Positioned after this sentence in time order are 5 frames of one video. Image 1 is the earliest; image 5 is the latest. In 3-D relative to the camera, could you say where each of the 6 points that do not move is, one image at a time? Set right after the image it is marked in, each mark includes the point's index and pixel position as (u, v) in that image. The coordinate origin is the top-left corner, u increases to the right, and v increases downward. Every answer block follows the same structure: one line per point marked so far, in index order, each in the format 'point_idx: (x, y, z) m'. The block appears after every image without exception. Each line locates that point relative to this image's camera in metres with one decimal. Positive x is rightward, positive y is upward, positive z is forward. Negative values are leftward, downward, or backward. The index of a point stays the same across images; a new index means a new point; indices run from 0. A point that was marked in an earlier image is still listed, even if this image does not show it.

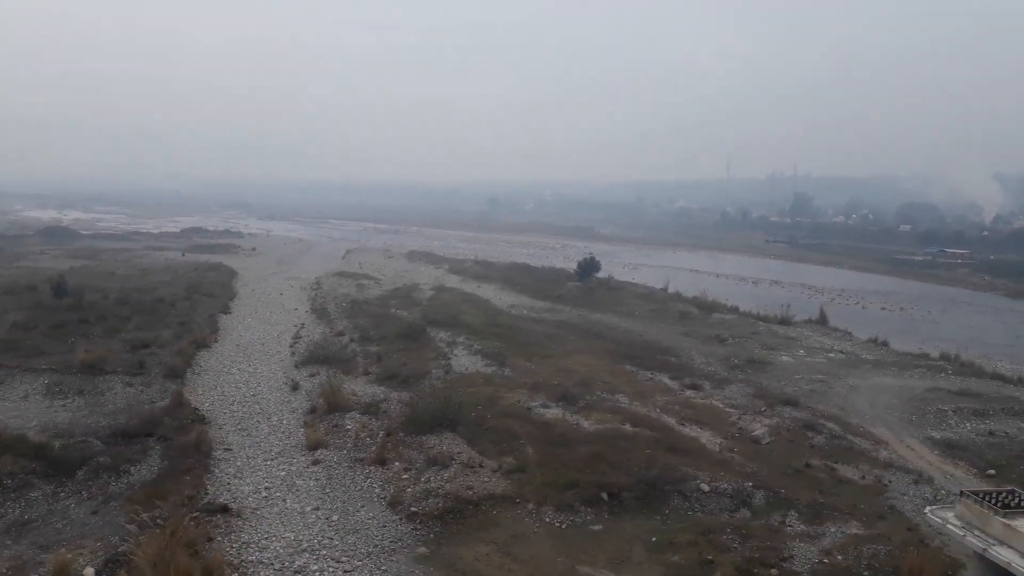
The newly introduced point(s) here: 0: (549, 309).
0: (+0.8, -0.5, +19.4) m
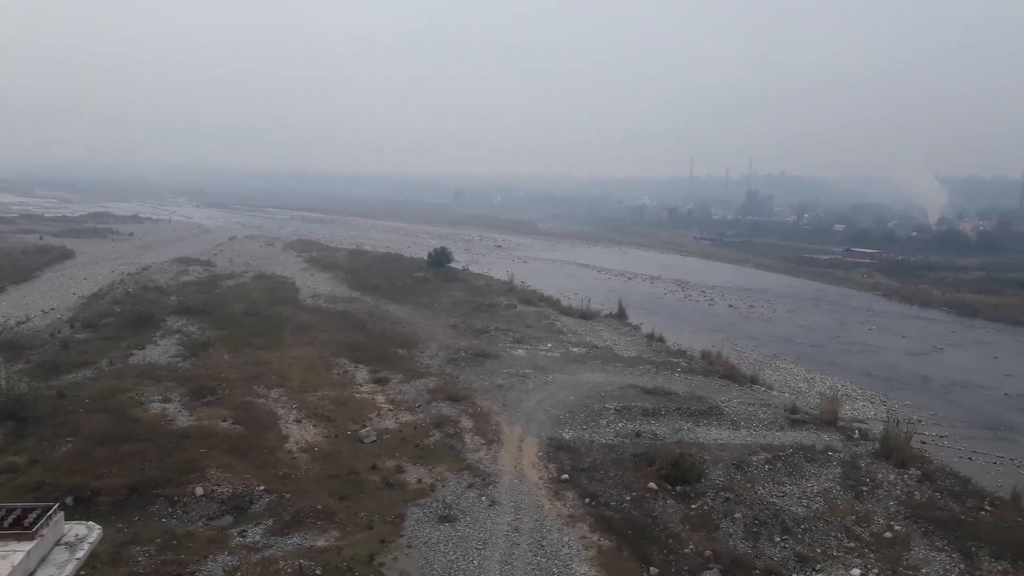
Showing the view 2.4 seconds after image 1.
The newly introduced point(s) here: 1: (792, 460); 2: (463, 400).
0: (-3.8, -0.2, +18.5) m
1: (+2.9, -1.8, +8.3) m
2: (-0.6, -1.4, +10.0) m
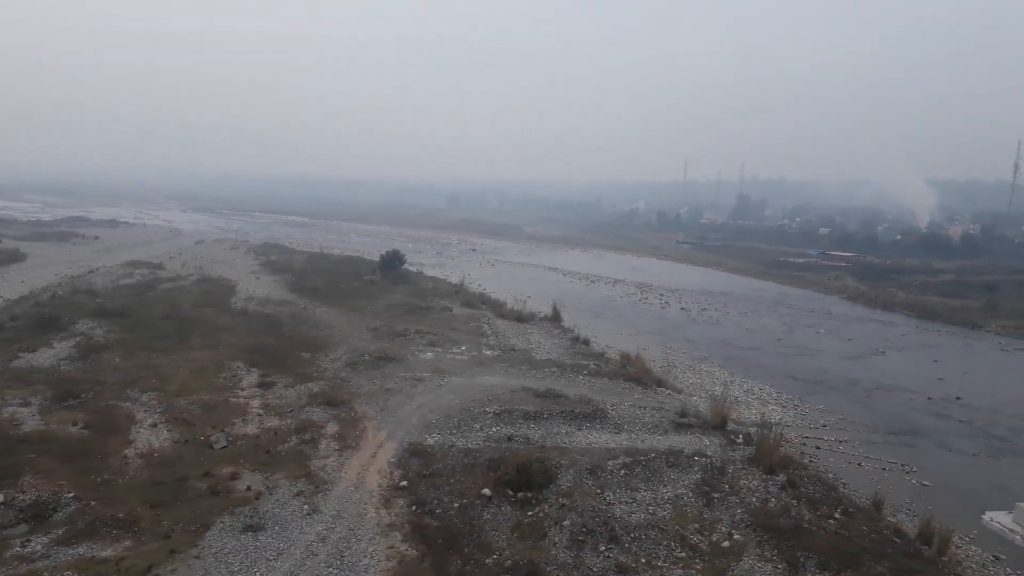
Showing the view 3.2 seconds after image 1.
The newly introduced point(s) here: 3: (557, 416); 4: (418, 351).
0: (-5.2, -0.3, +18.3) m
1: (+1.4, -1.8, +8.0) m
2: (-2.1, -1.4, +9.8) m
3: (+0.6, -1.6, +9.7) m
4: (-1.5, -1.0, +12.8) m
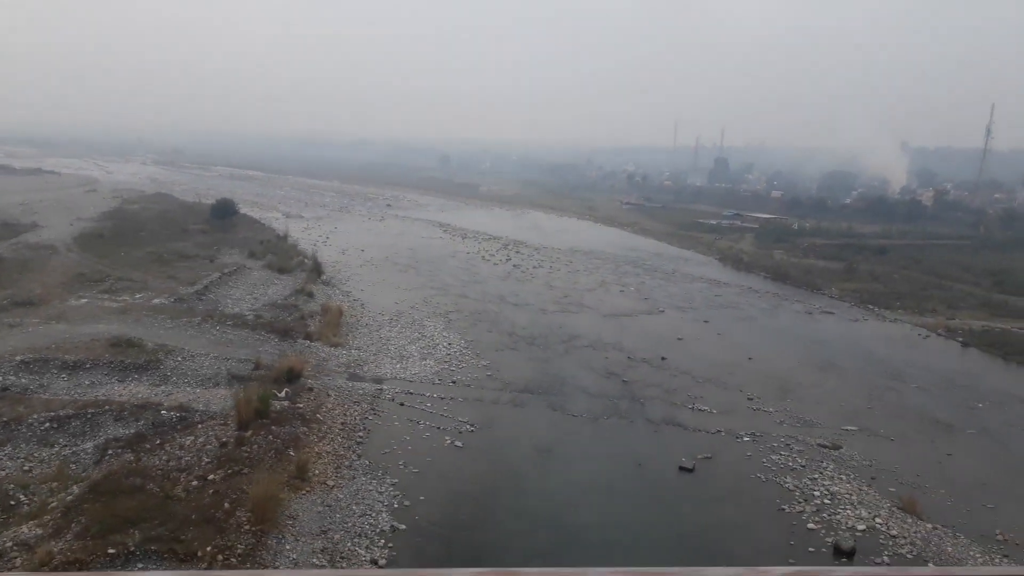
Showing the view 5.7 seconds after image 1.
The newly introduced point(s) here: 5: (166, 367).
0: (-10.2, +0.9, +17.6) m
1: (-3.7, -1.2, +7.3) m
2: (-7.2, -0.7, +9.1) m
3: (-4.5, -0.9, +9.0) m
4: (-6.5, -0.2, +12.1) m
5: (-3.9, -0.9, +9.1) m
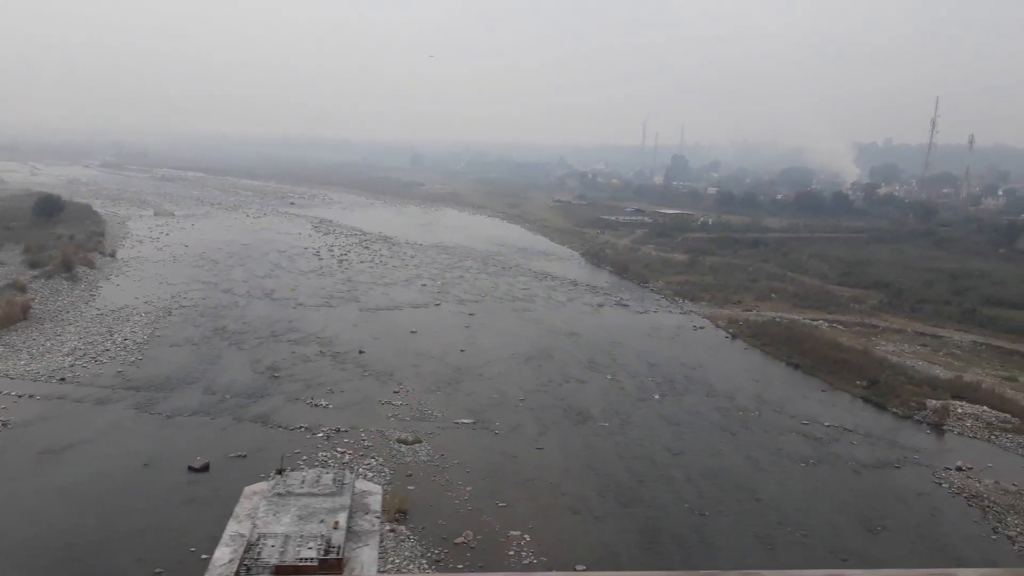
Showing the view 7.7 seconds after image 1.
0: (-14.9, +0.9, +16.8) m
1: (-8.3, -1.1, +6.5) m
2: (-11.8, -0.6, +8.3) m
3: (-9.2, -0.8, +8.2) m
4: (-11.2, -0.1, +11.3) m
5: (-8.5, -0.8, +8.4) m
